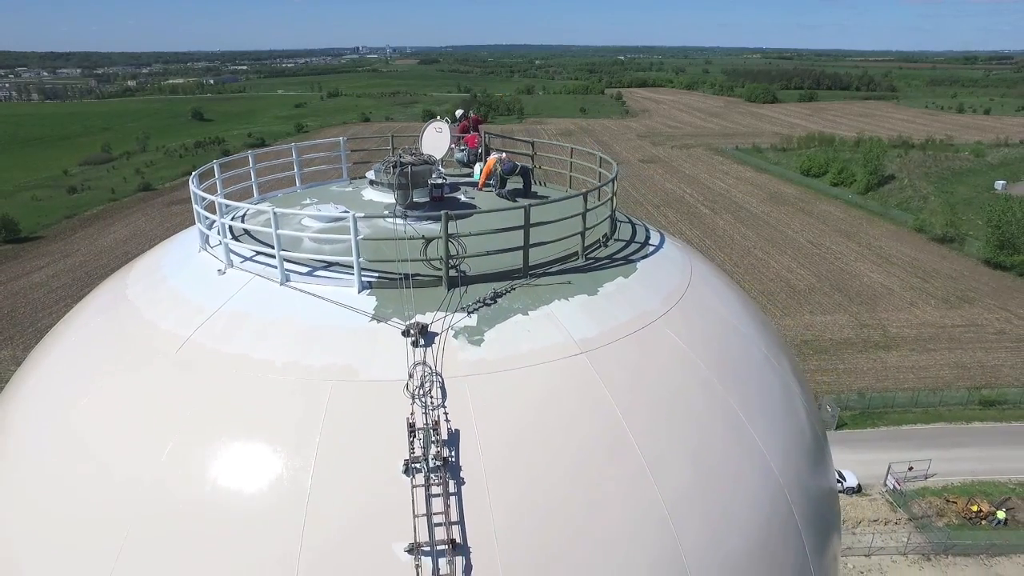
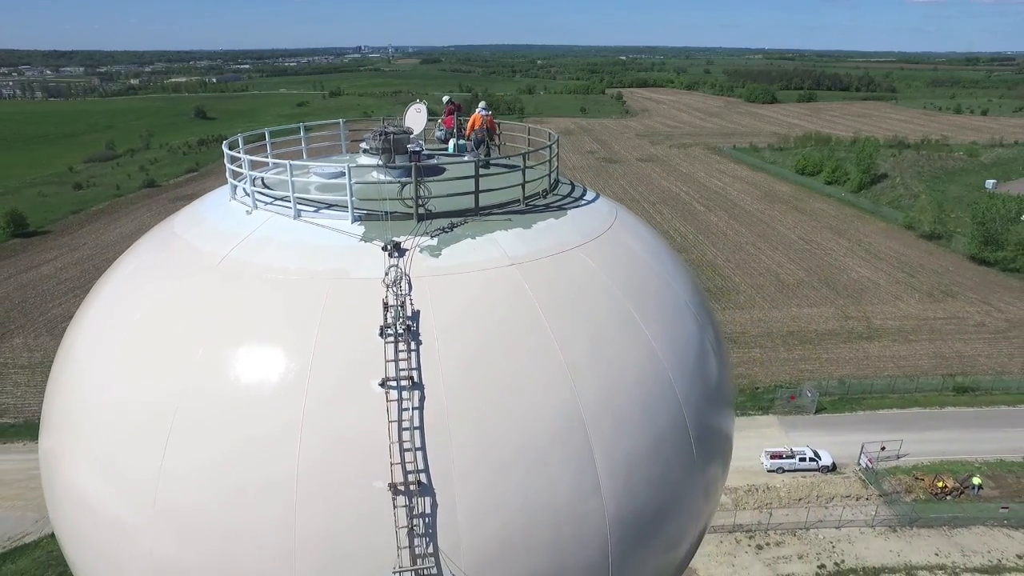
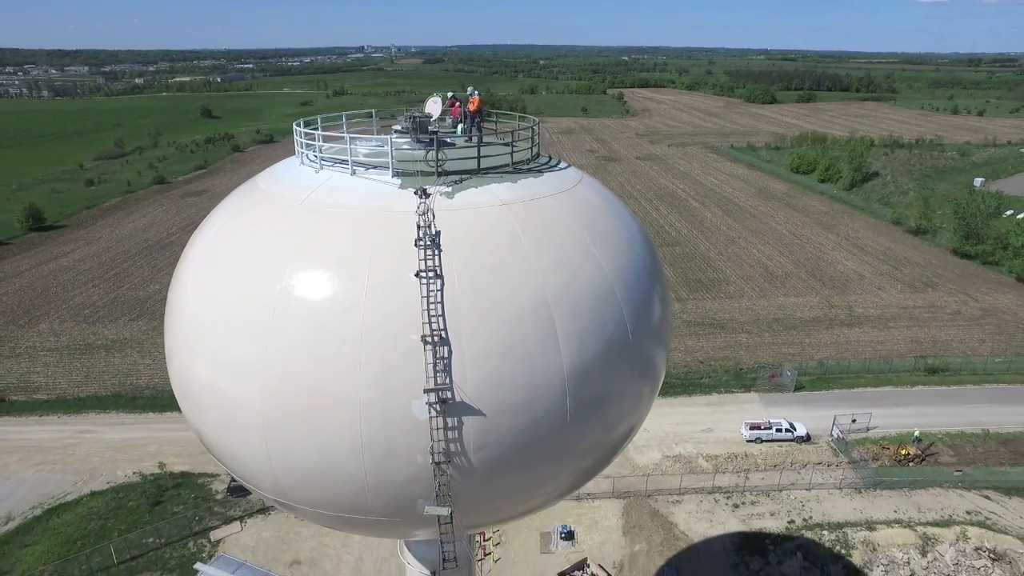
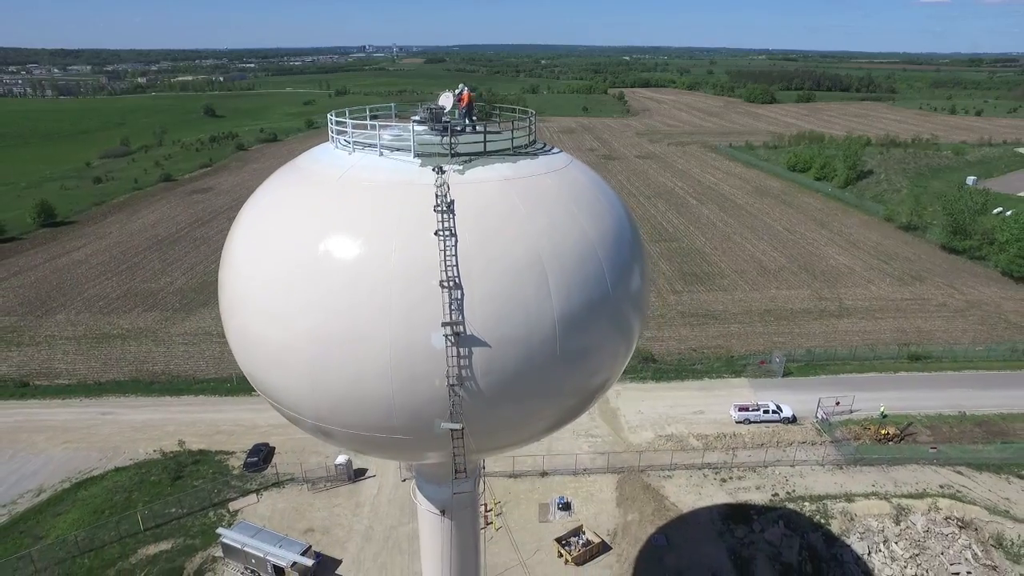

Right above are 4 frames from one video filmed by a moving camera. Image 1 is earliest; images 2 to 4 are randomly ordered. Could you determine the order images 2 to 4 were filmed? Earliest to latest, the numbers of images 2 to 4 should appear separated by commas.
2, 3, 4
